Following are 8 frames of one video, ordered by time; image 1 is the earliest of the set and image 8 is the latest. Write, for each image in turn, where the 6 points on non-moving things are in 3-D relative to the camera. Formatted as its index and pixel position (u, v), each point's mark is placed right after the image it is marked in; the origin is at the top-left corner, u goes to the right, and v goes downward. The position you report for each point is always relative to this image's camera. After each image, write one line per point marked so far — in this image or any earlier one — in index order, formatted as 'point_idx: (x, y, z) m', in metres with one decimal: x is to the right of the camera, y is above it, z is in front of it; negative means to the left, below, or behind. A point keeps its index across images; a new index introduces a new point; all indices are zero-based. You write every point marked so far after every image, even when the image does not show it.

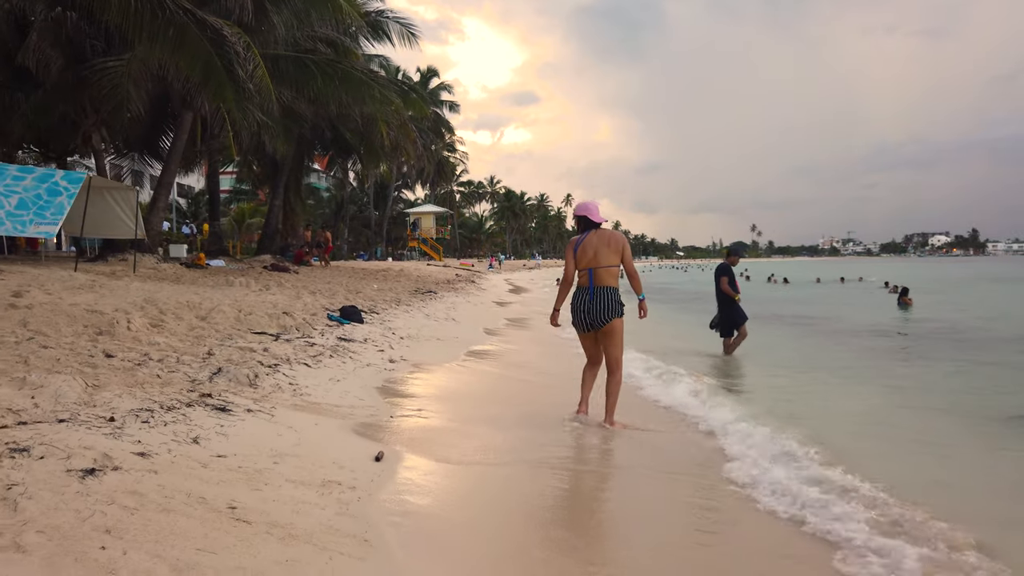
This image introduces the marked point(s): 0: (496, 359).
0: (-0.2, -1.0, +7.3) m
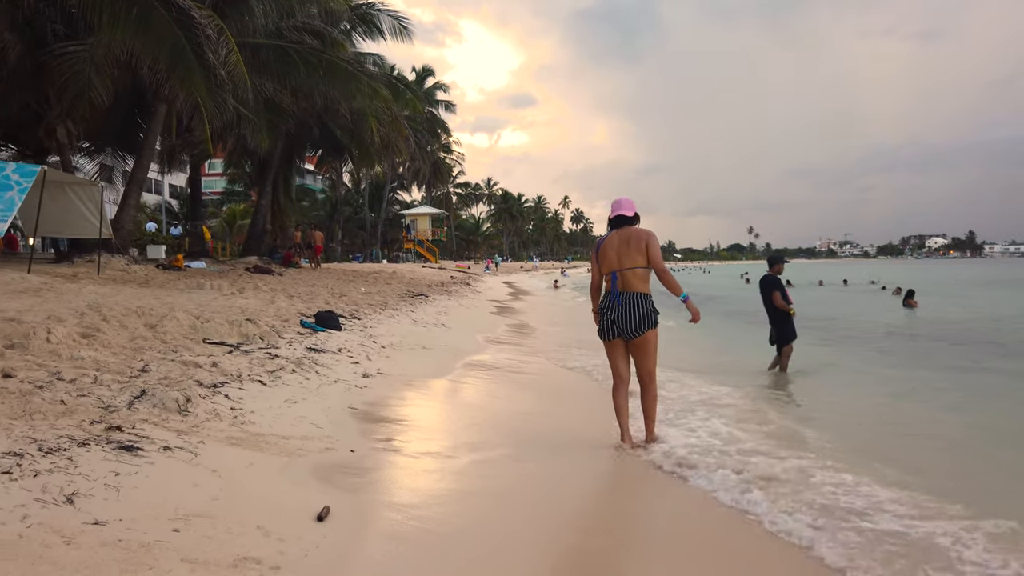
0: (-0.3, -1.0, +6.6) m
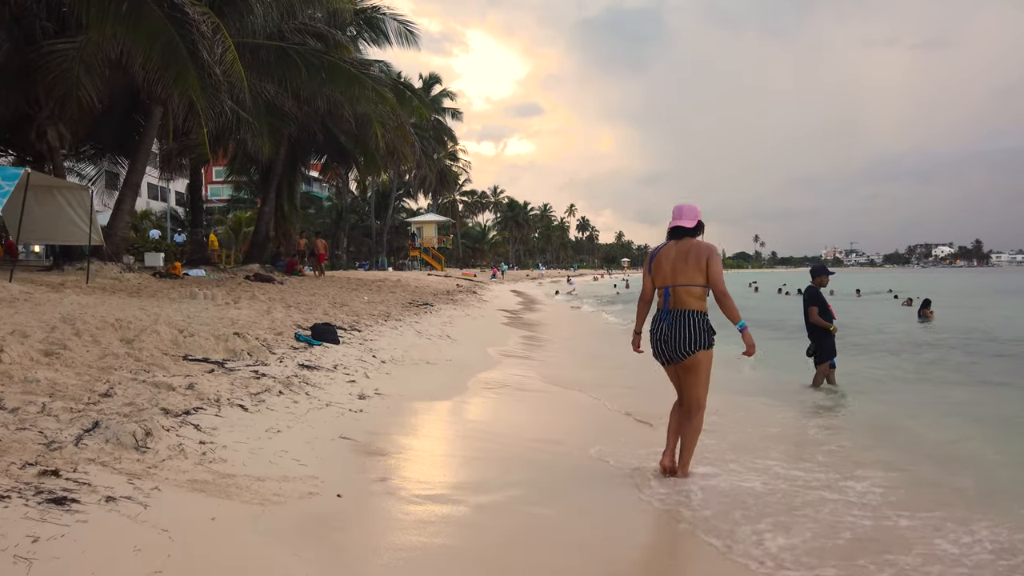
0: (-0.2, -1.1, +6.0) m
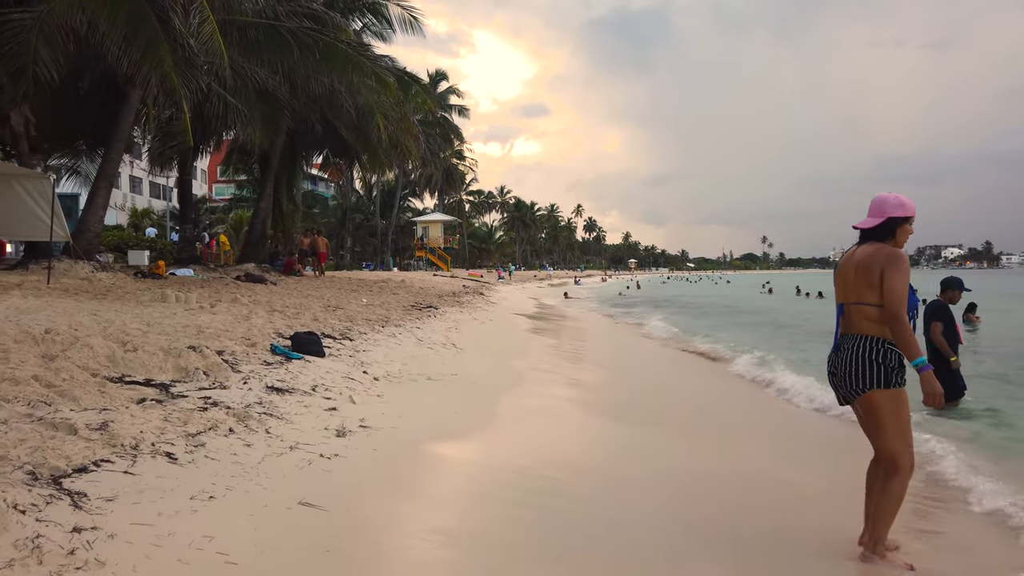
0: (0.0, -1.1, +5.0) m
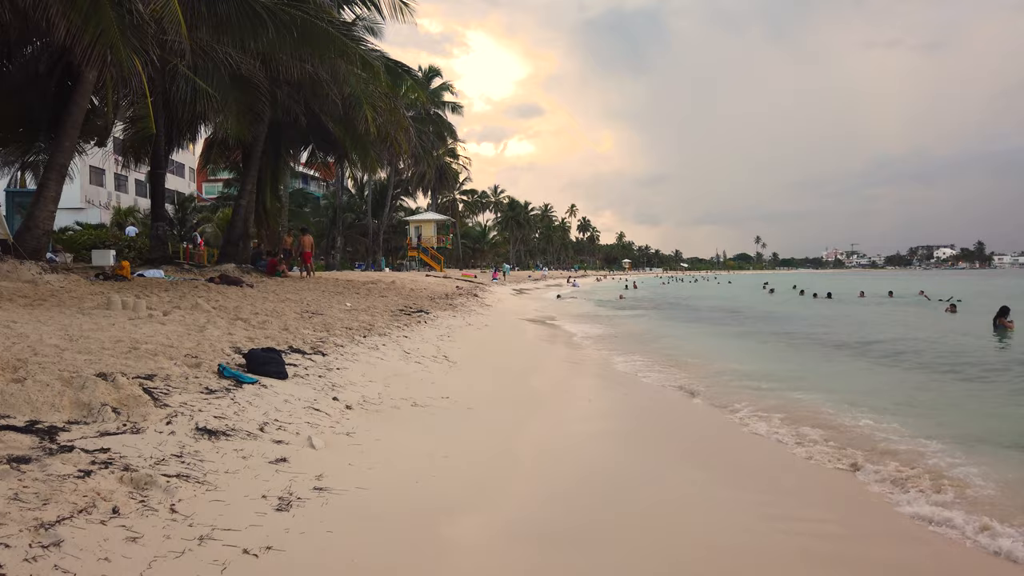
0: (0.0, -1.2, +4.0) m
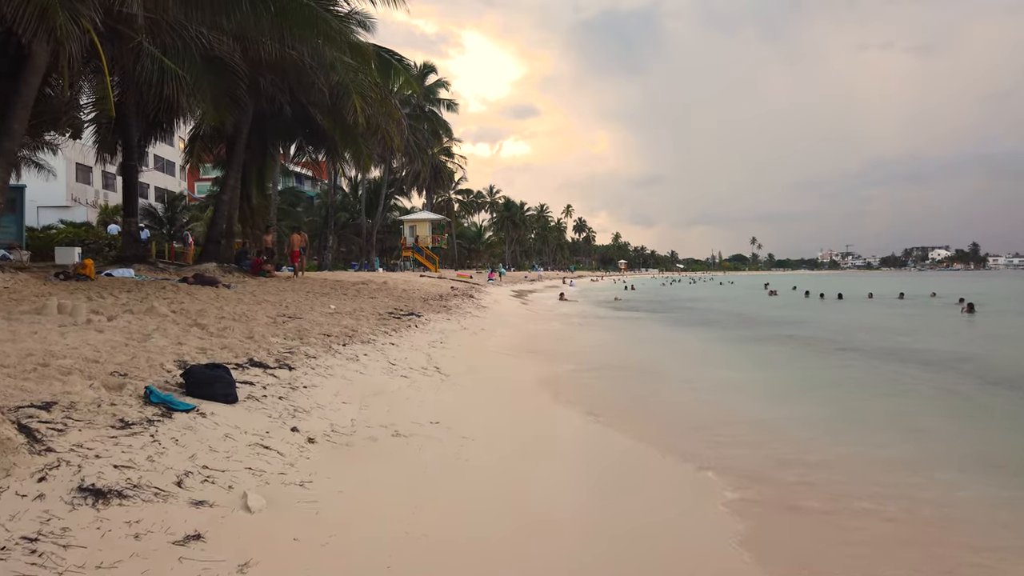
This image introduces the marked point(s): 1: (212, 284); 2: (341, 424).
0: (0.0, -1.2, +3.1) m
1: (-5.9, +0.1, +10.8) m
2: (-1.2, -0.9, +3.7) m
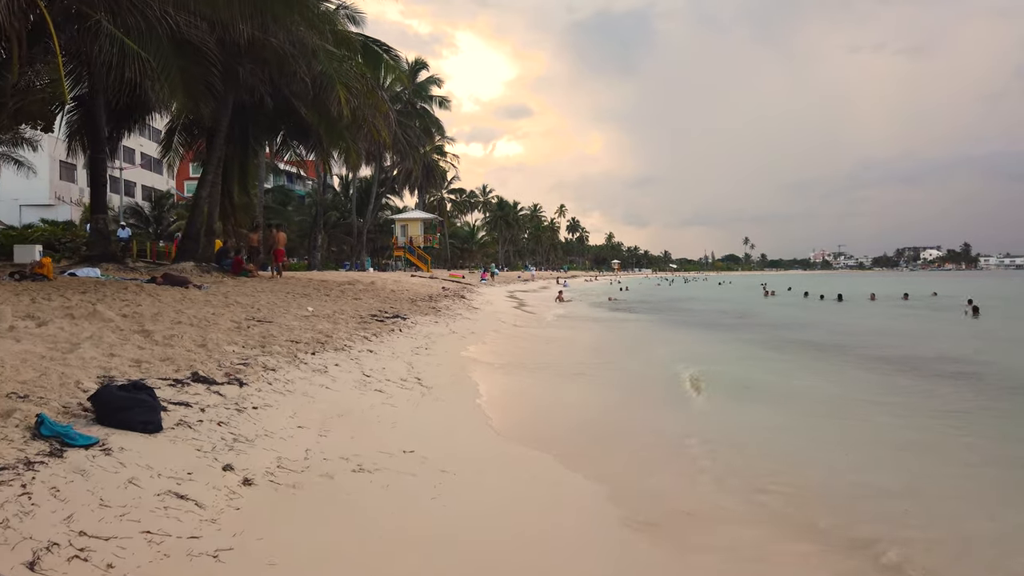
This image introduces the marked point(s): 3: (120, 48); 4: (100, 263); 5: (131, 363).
0: (0.0, -1.2, +2.5) m
1: (-6.1, +0.1, +10.0) m
2: (-1.2, -0.9, +3.0) m
3: (-6.2, +3.8, +8.6) m
4: (-9.2, +0.6, +12.1) m
5: (-2.8, -0.6, +4.0) m
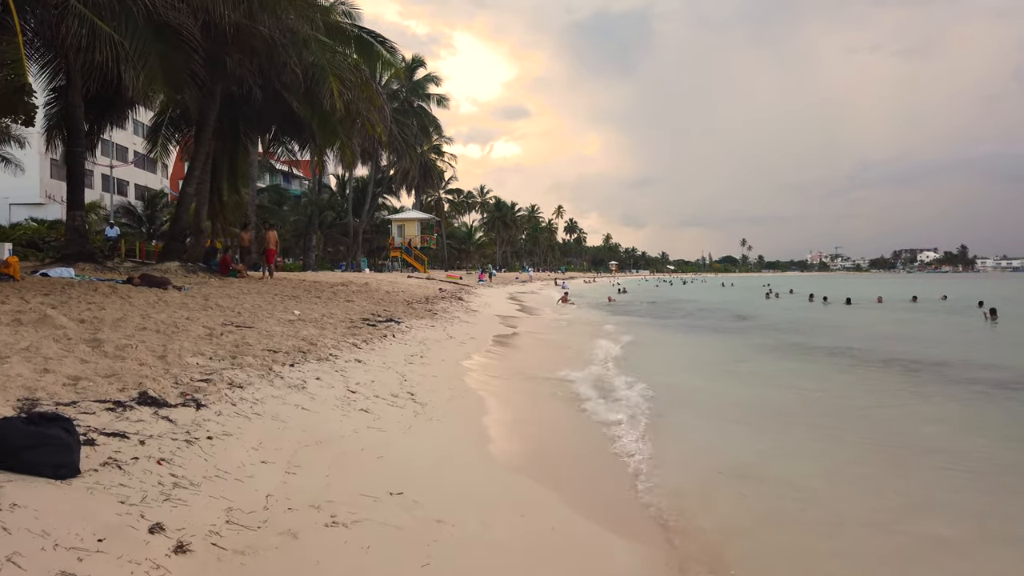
0: (0.0, -1.2, +1.8) m
1: (-6.1, 0.0, +9.4) m
2: (-1.2, -1.0, +2.4) m
3: (-6.1, +3.8, +8.0) m
4: (-9.2, +0.6, +11.5) m
5: (-2.7, -0.6, +3.3) m
